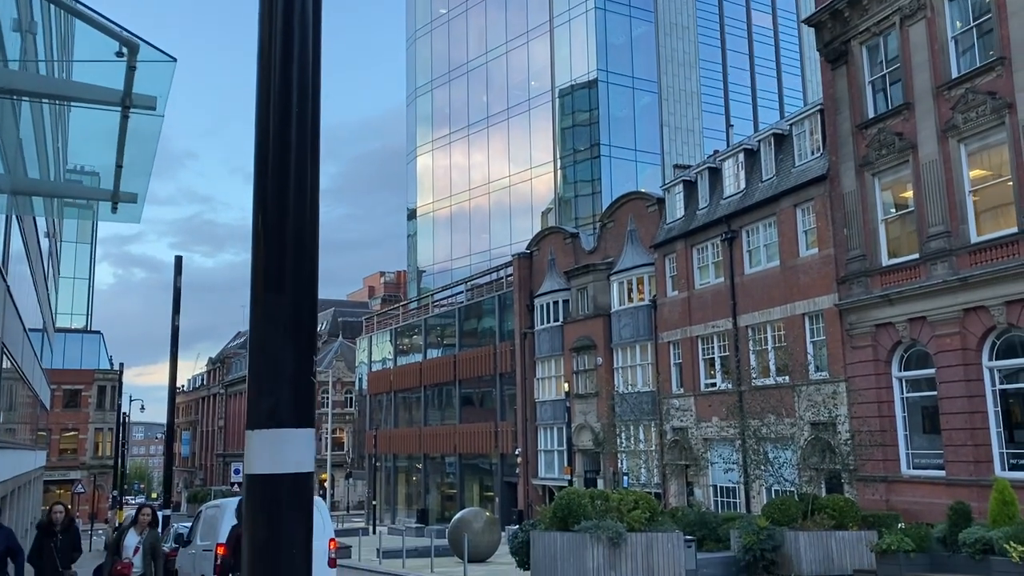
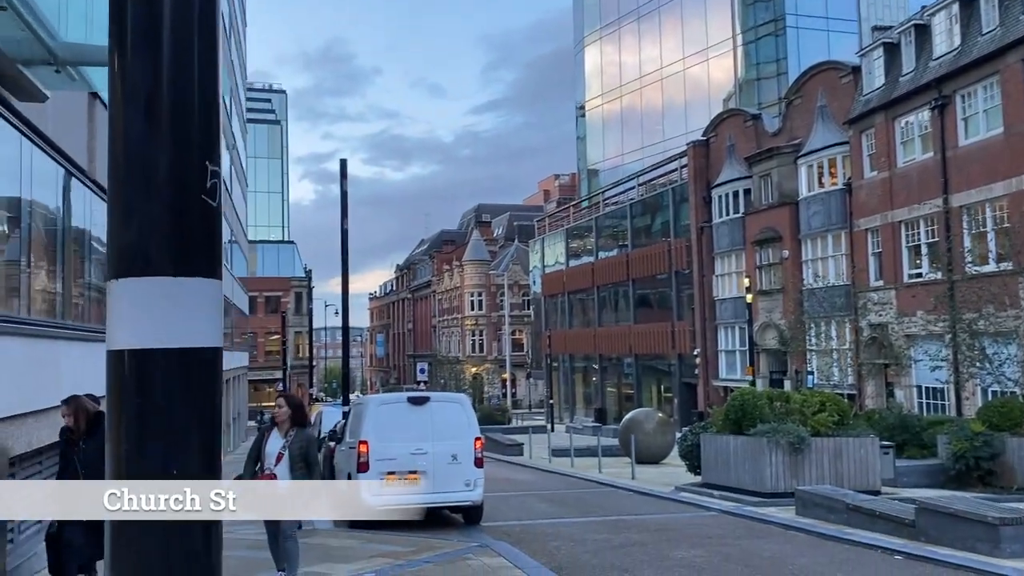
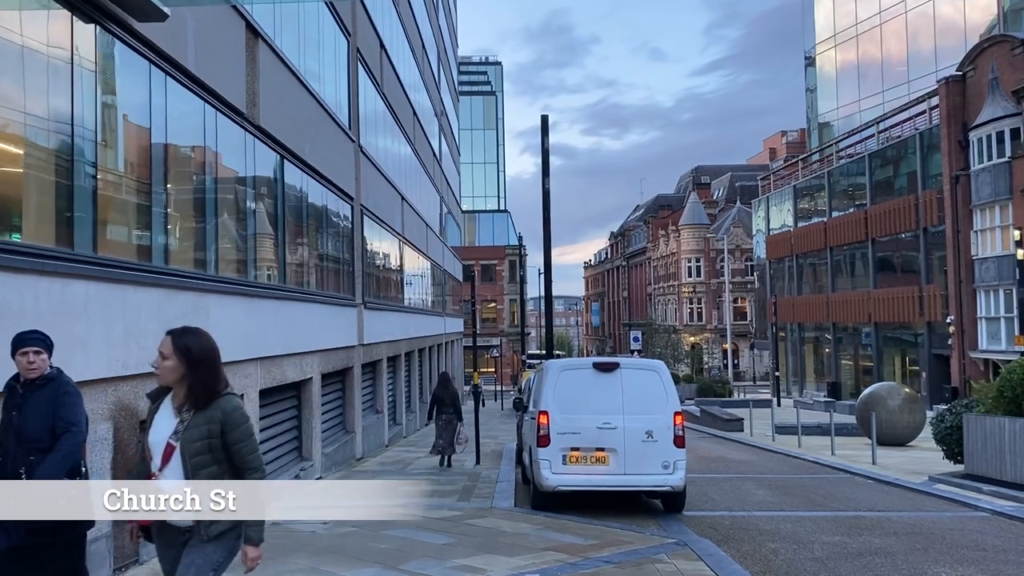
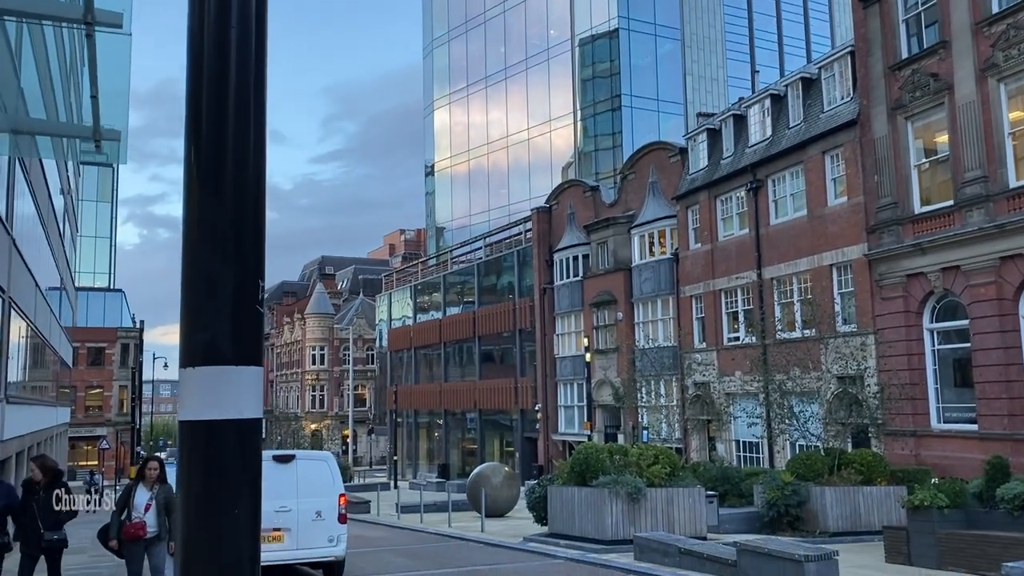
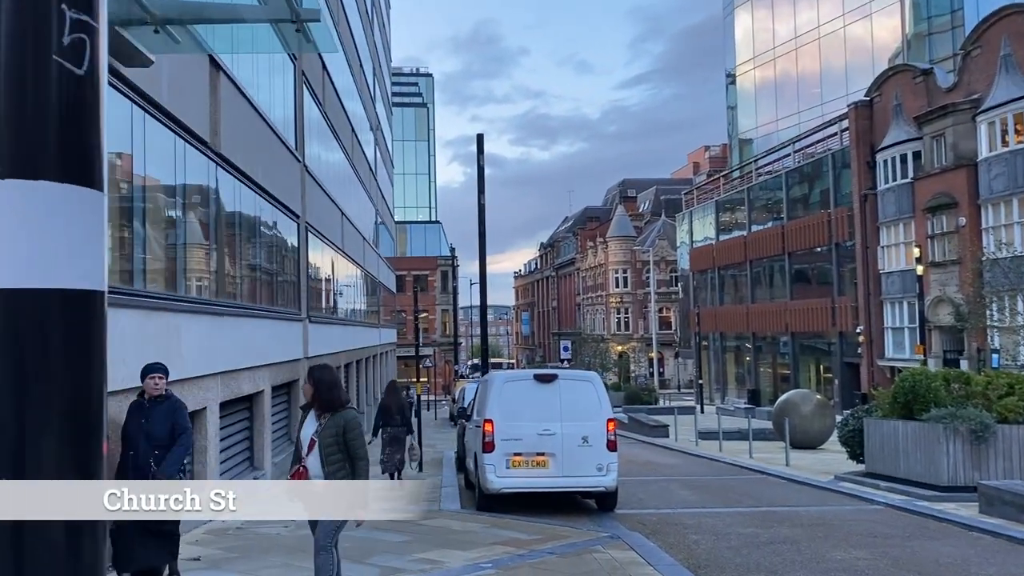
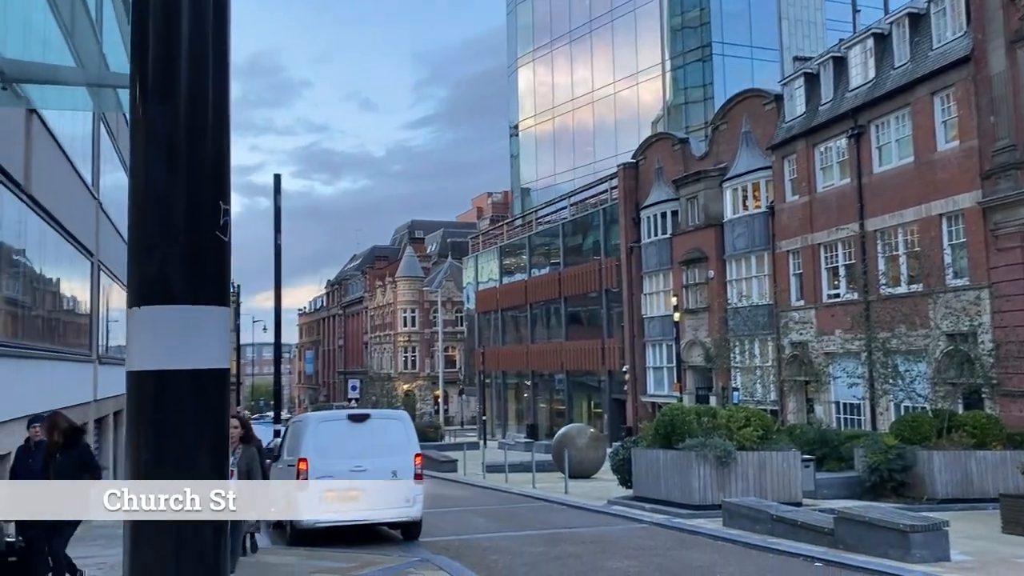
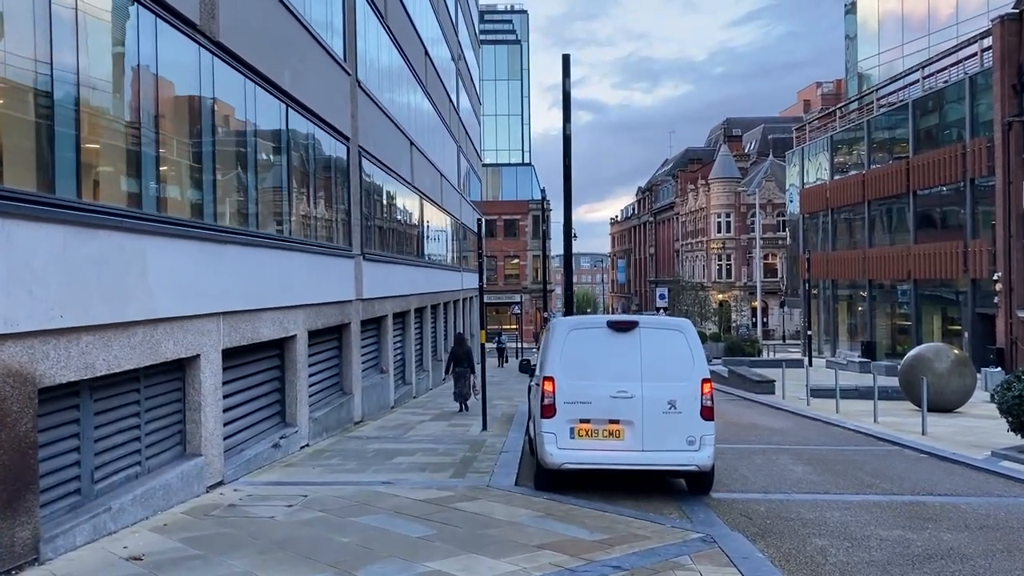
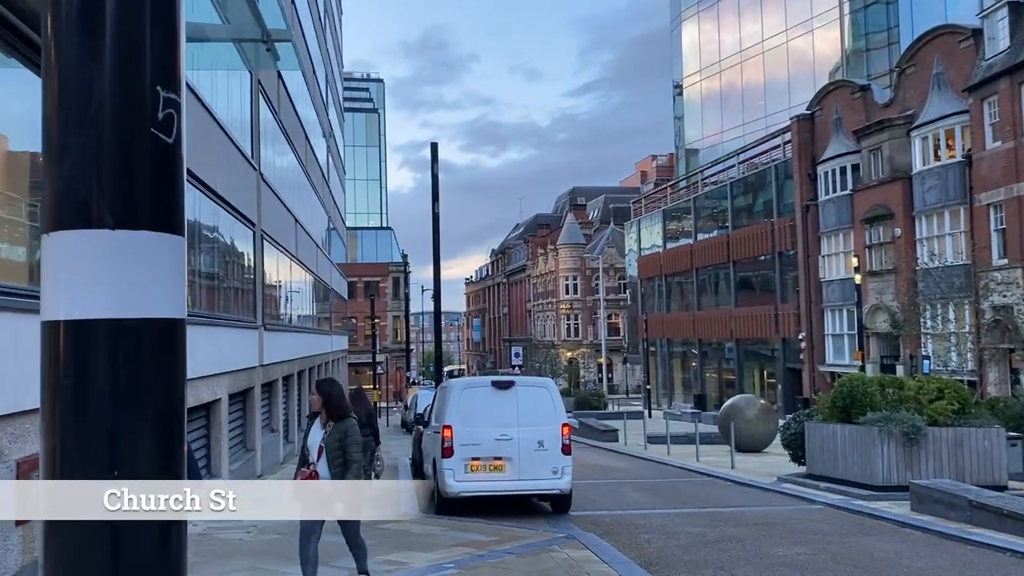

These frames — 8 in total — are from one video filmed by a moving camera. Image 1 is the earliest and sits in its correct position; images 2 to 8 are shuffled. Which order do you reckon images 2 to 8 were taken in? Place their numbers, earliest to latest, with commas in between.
4, 6, 2, 8, 5, 3, 7
